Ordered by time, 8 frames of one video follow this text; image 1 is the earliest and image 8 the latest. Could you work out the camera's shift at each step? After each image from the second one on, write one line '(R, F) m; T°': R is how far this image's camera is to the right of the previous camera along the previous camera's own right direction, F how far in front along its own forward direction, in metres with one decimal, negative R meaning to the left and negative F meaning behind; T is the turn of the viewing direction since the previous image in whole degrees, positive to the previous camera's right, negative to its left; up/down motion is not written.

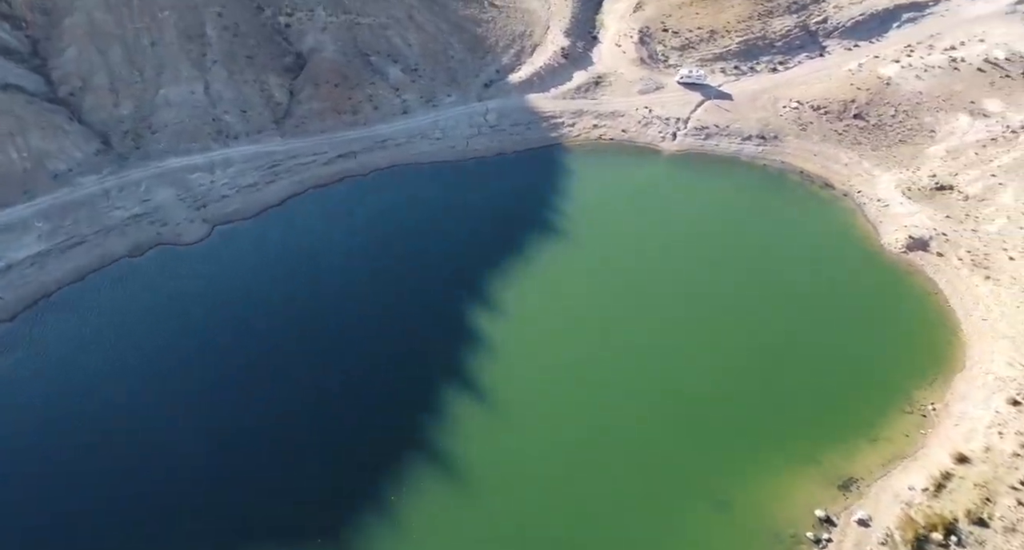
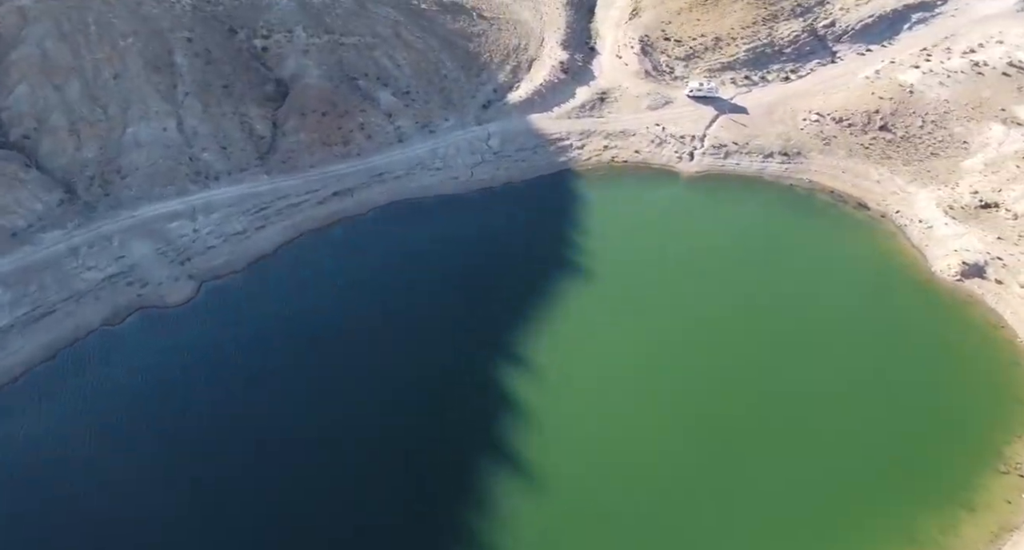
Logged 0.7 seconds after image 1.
(-4.7, +6.8) m; +3°
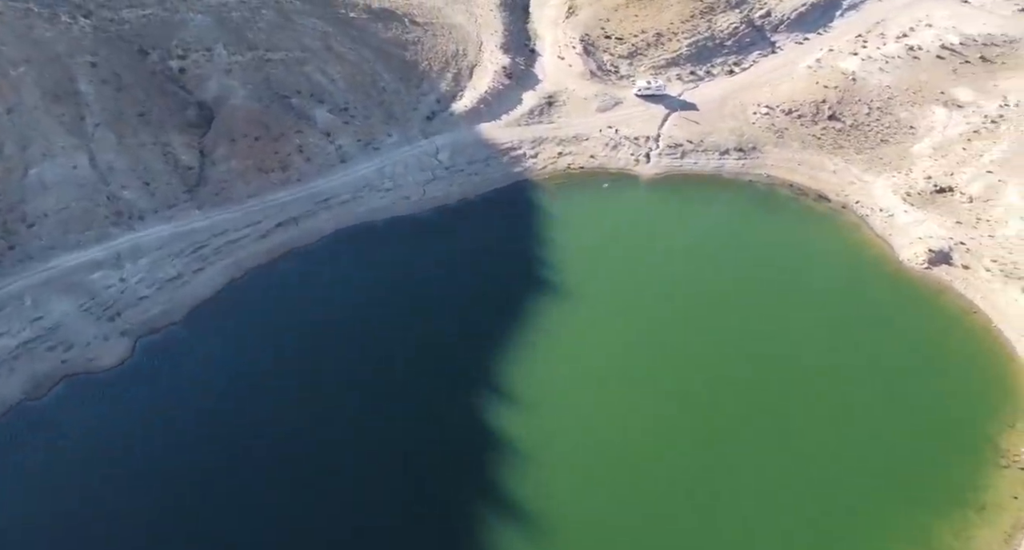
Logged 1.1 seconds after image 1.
(-7.8, +3.2) m; +8°
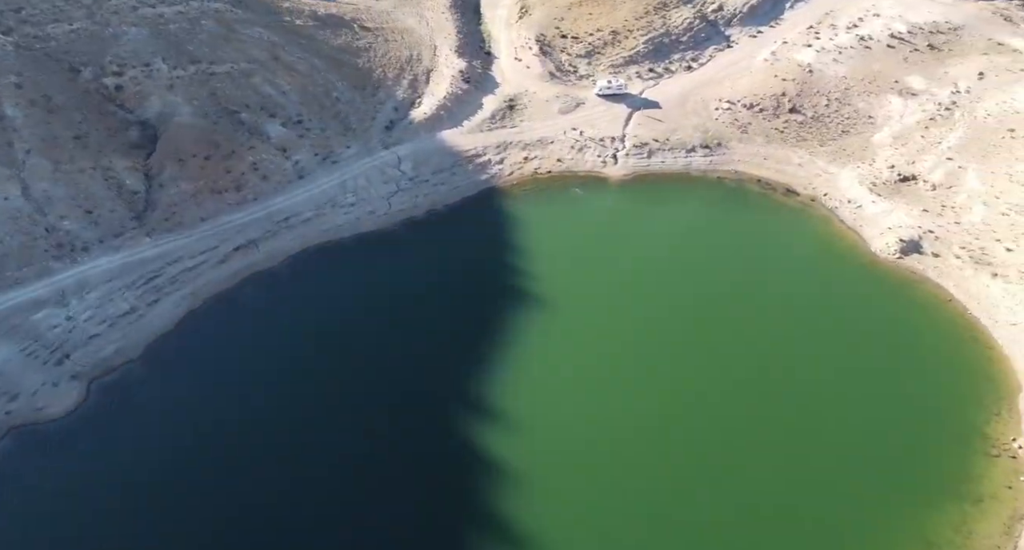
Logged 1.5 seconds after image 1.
(-6.2, +2.3) m; +6°
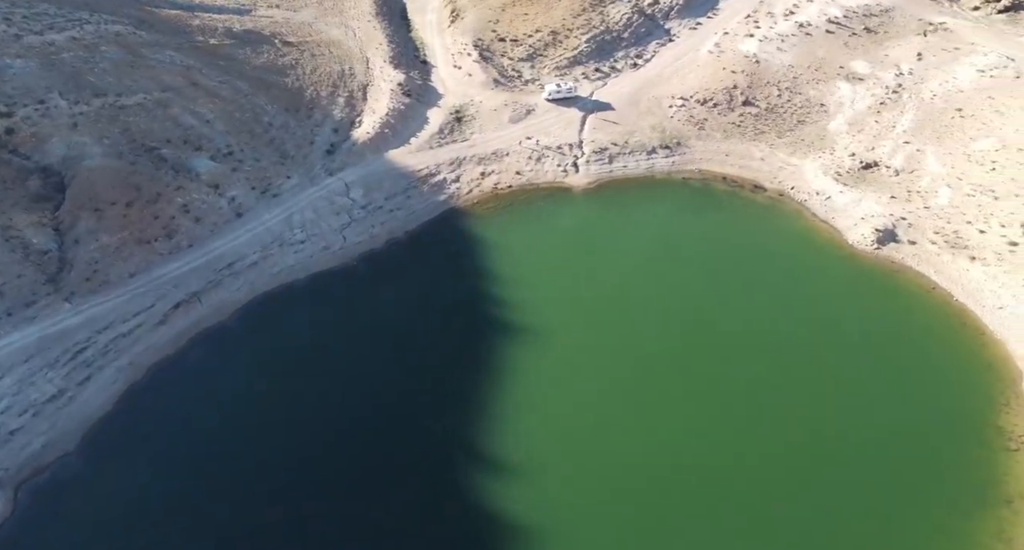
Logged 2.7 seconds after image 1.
(-9.6, +6.3) m; +10°
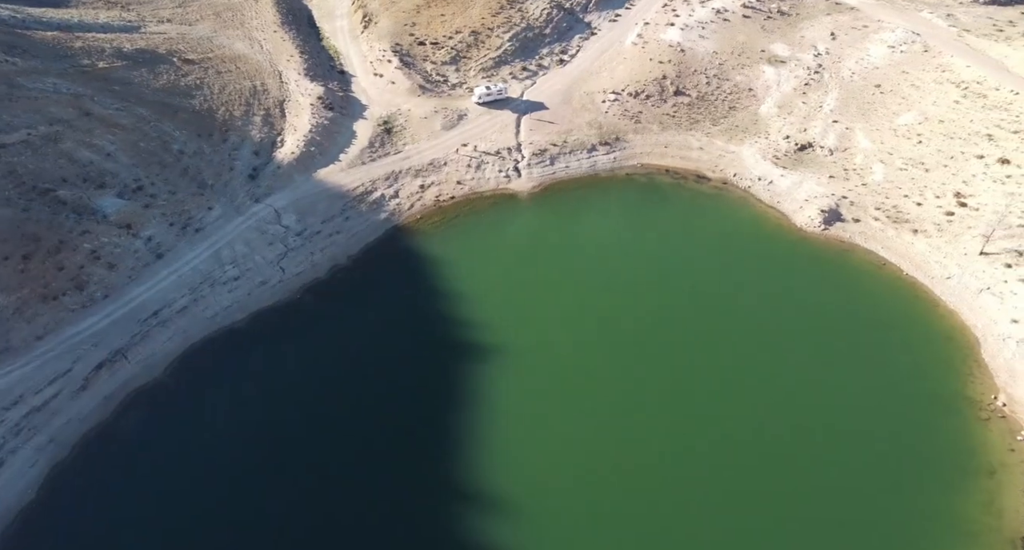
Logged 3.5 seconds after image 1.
(-7.1, +4.6) m; +9°
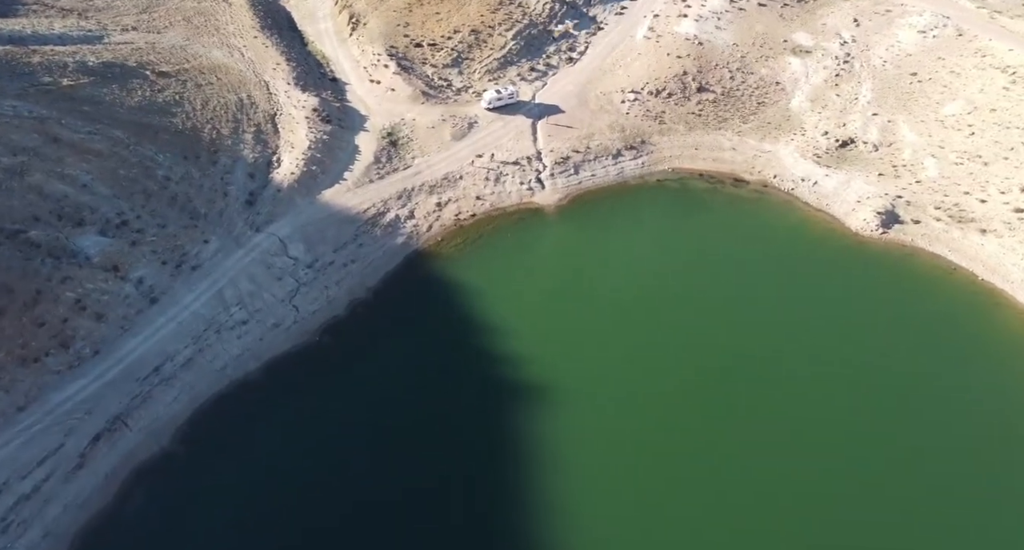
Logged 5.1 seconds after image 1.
(-6.9, +7.2) m; +5°
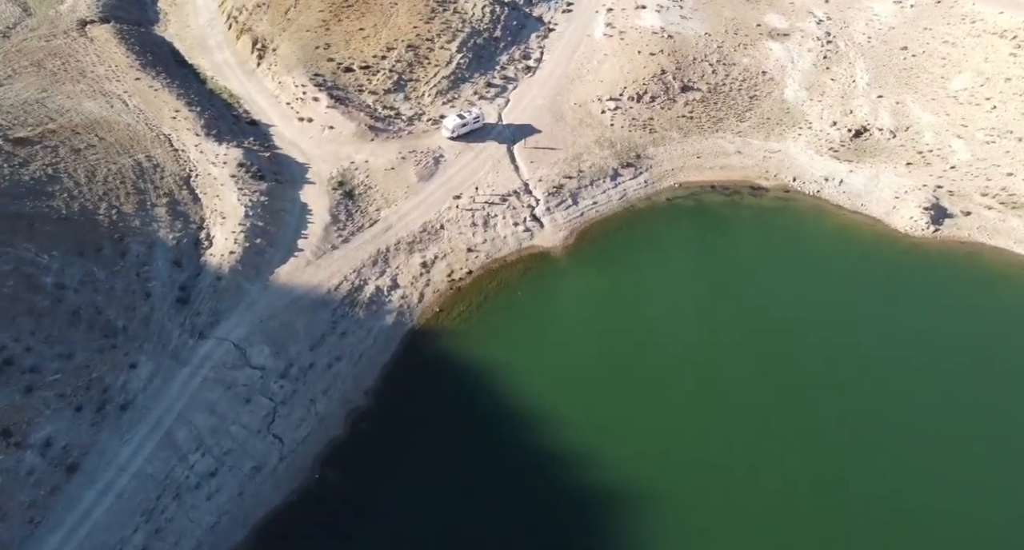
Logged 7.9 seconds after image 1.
(-8.9, +13.9) m; +10°
